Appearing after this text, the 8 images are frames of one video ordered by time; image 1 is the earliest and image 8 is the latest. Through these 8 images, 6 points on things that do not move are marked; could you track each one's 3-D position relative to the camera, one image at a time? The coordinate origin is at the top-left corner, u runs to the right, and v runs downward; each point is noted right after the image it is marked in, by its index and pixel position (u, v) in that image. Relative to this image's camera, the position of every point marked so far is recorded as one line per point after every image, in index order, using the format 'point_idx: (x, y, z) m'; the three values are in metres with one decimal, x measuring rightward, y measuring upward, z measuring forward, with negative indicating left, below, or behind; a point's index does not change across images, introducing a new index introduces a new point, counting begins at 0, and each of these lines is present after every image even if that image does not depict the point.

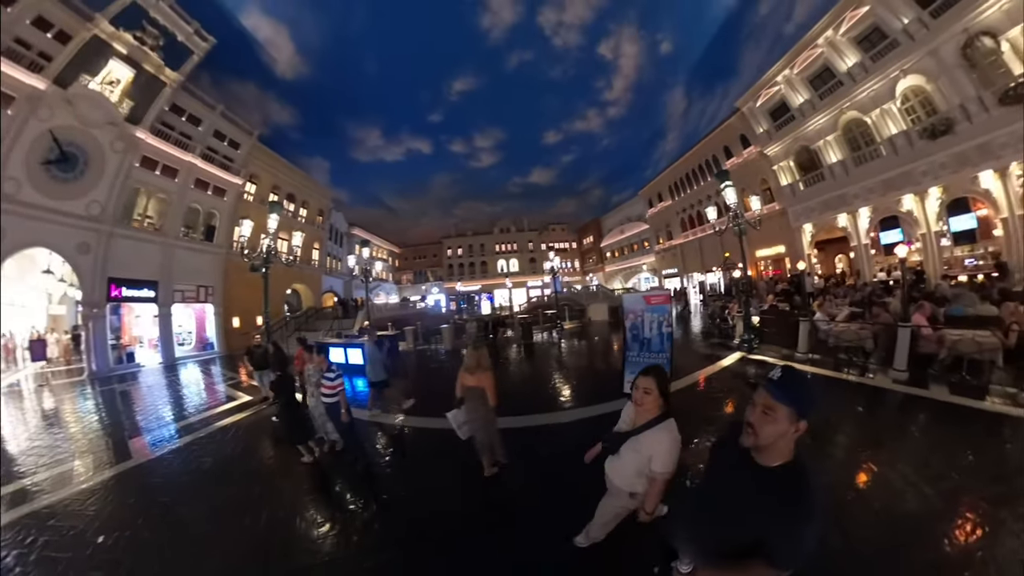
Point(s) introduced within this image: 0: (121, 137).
0: (-1.5, +0.6, +1.4) m
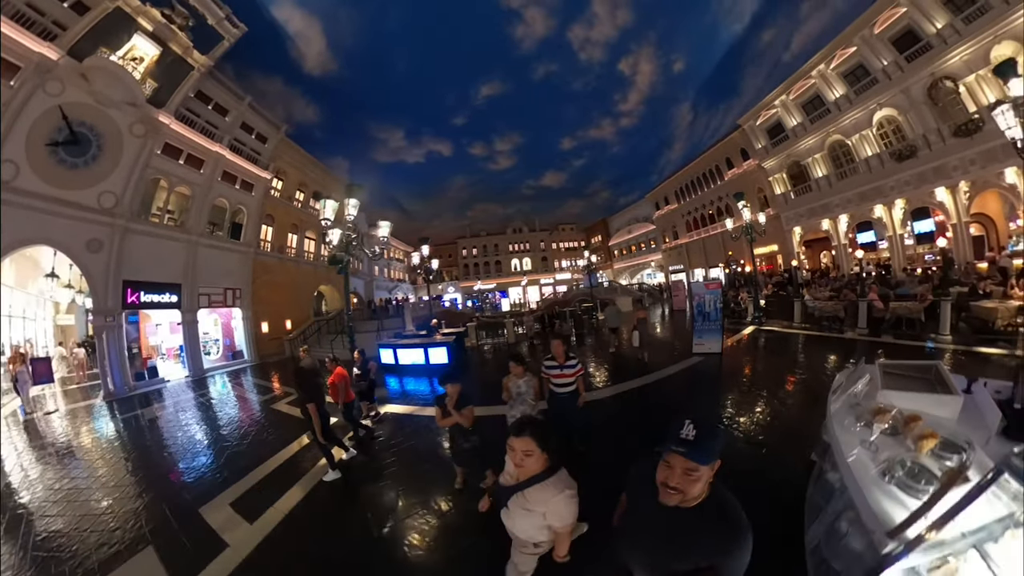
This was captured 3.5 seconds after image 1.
0: (-1.3, +0.6, +1.2) m
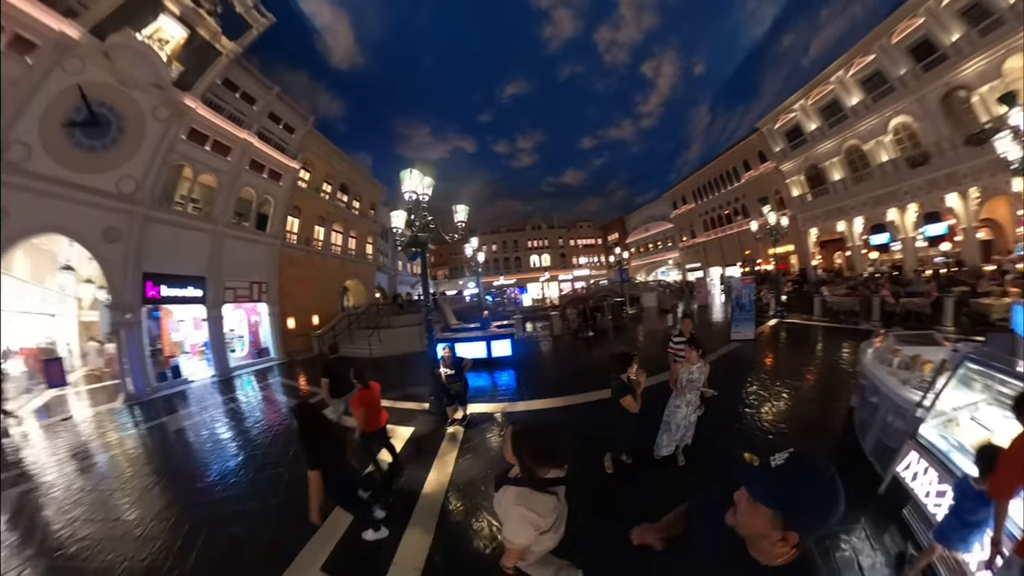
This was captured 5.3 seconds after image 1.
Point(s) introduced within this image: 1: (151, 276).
0: (-1.1, +0.6, +1.1) m
1: (-1.2, 0.0, +1.2) m
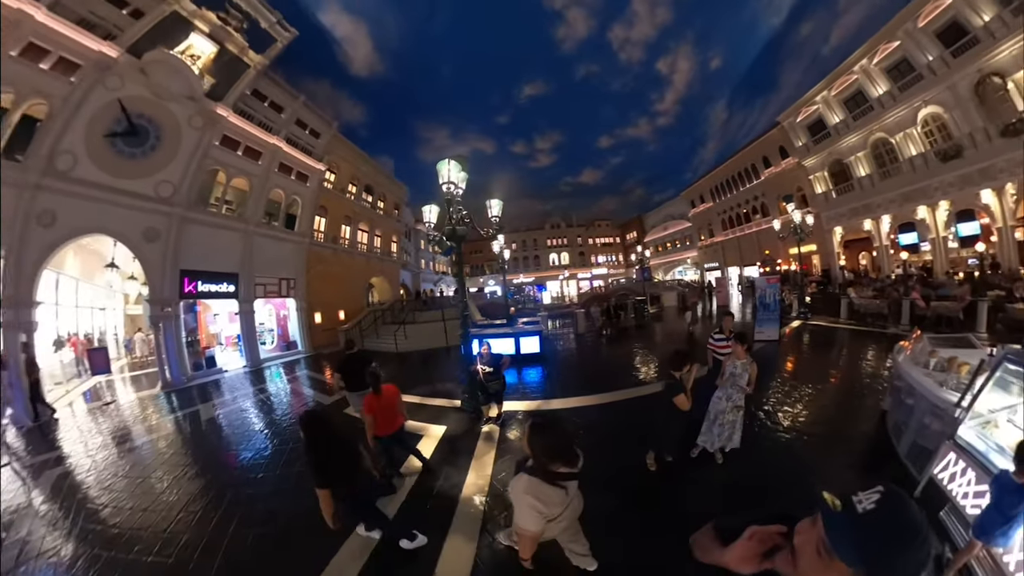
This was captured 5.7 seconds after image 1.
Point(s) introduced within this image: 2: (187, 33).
0: (-1.1, +0.6, +1.2) m
1: (-1.1, +0.1, +1.2) m
2: (-1.0, +0.8, +1.1) m
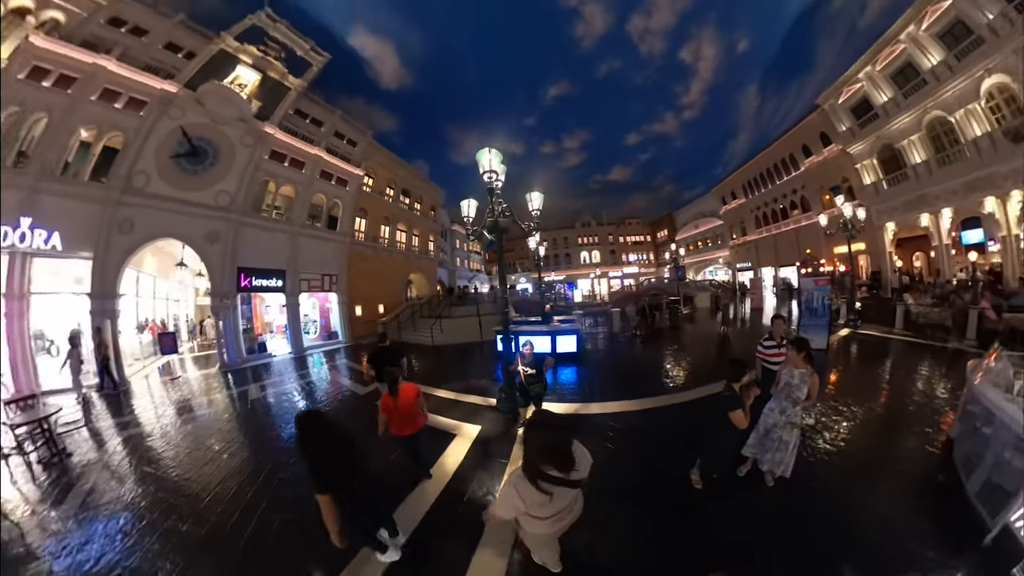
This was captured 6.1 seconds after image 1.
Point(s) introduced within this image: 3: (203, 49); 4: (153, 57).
0: (-1.0, +0.6, +1.4) m
1: (-1.1, +0.1, +1.4) m
2: (-1.0, +0.8, +1.3) m
3: (-1.0, +0.8, +1.1) m
4: (-1.1, +0.7, +1.0) m
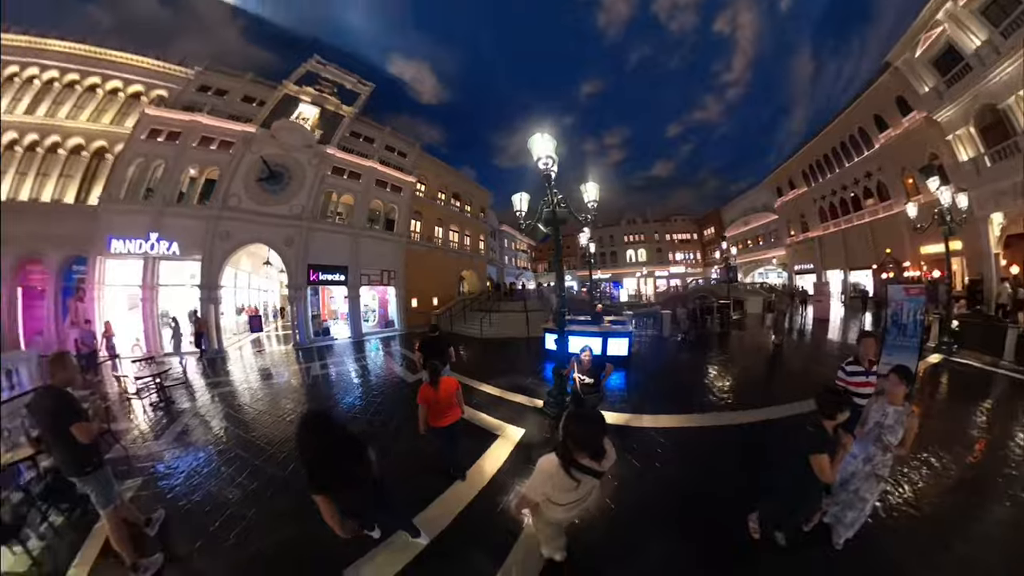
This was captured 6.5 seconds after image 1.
0: (-1.0, +0.6, +1.7) m
1: (-1.1, +0.1, +1.8) m
2: (-1.0, +0.8, +1.6) m
3: (-1.0, +0.8, +1.5) m
4: (-1.1, +0.7, +1.4) m
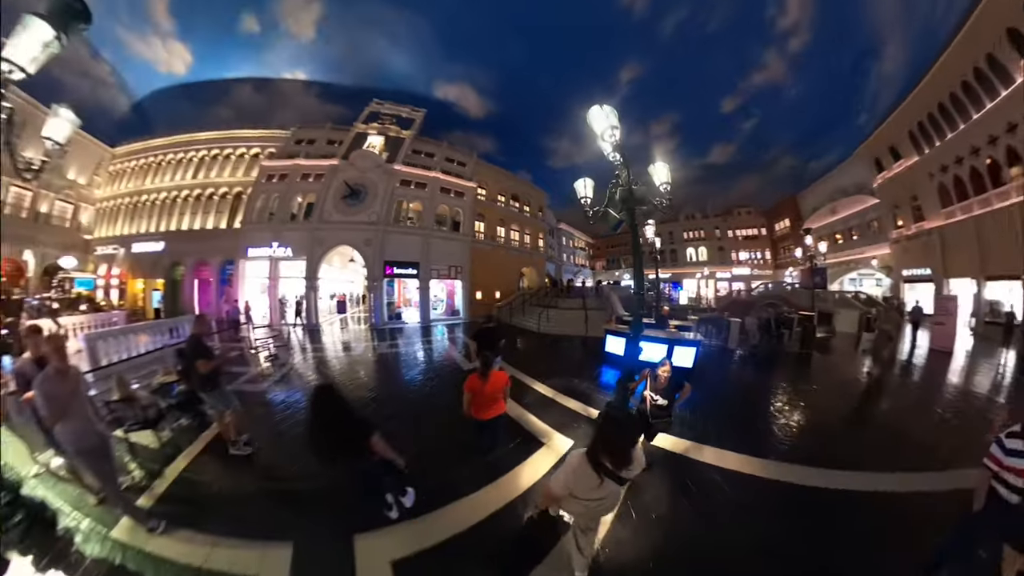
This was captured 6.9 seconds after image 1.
0: (-0.8, +0.7, +2.1) m
1: (-0.9, +0.2, +2.3) m
2: (-0.8, +0.9, +2.0) m
3: (-0.9, +0.9, +1.9) m
4: (-1.0, +0.8, +1.9) m
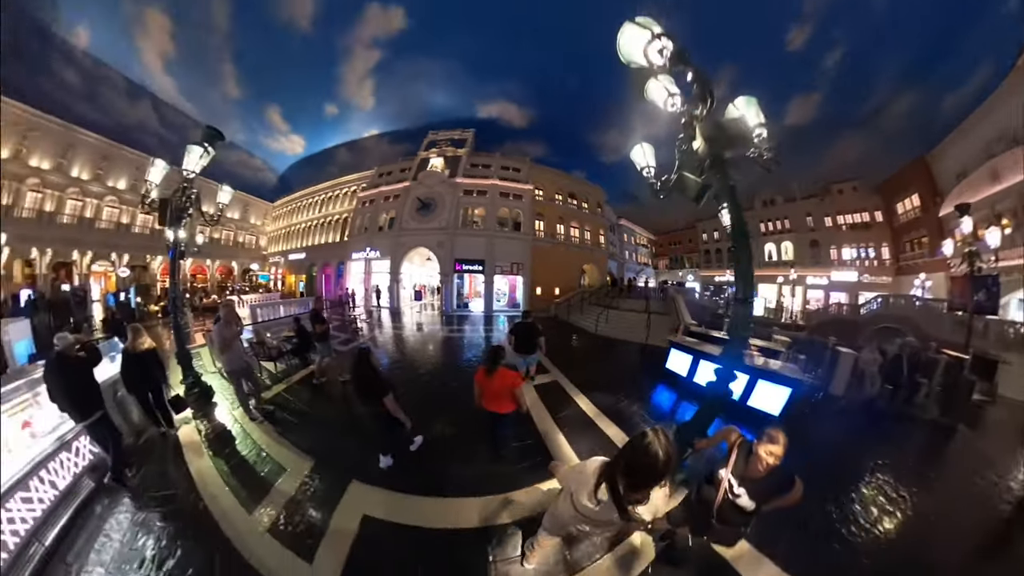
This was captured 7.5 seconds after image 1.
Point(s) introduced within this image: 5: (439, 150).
0: (-0.5, +0.7, +2.6) m
1: (-0.5, +0.2, +2.8) m
2: (-0.6, +0.9, +2.5) m
3: (-0.7, +0.9, +2.5) m
4: (-0.8, +0.8, +2.5) m
5: (-0.5, +1.0, +2.5) m
